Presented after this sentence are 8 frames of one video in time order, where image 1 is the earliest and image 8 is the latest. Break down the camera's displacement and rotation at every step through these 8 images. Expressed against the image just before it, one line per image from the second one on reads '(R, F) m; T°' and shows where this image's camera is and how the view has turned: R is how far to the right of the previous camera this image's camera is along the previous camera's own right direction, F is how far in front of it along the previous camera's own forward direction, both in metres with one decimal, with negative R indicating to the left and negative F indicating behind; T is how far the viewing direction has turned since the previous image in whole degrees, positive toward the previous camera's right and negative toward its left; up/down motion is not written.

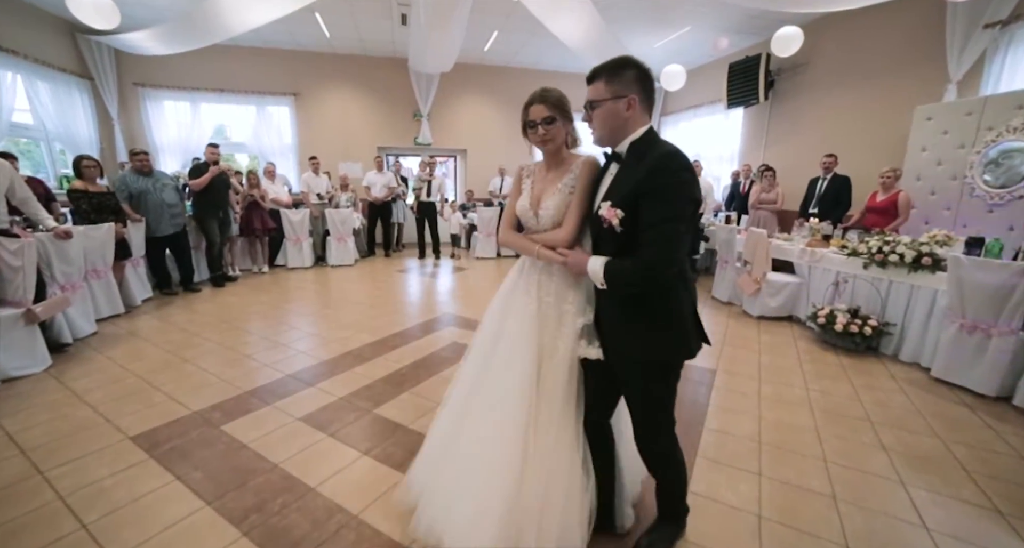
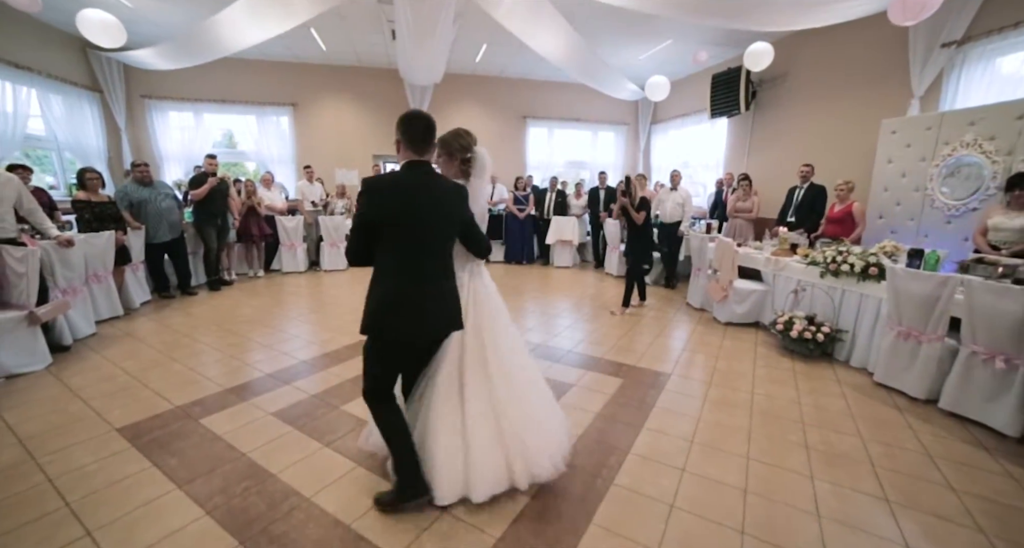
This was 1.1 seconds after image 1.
(+0.3, -0.2) m; -1°
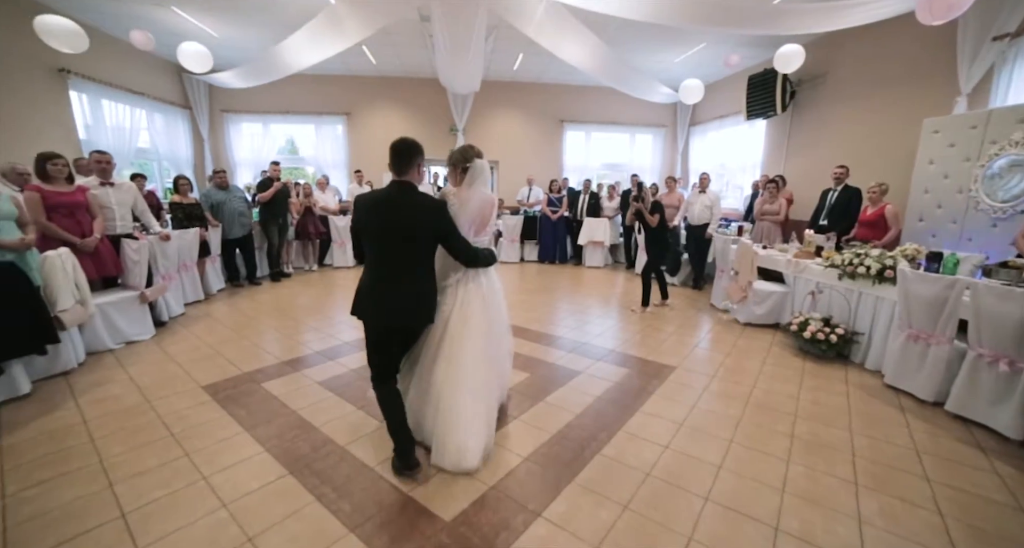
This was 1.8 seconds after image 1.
(+0.2, -0.3) m; -6°
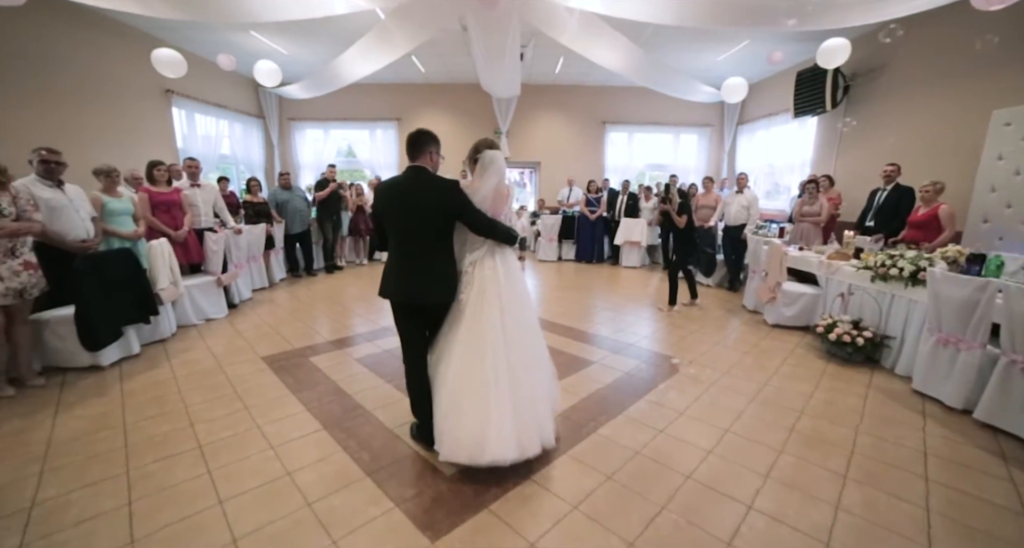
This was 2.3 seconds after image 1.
(+0.2, -0.2) m; -7°
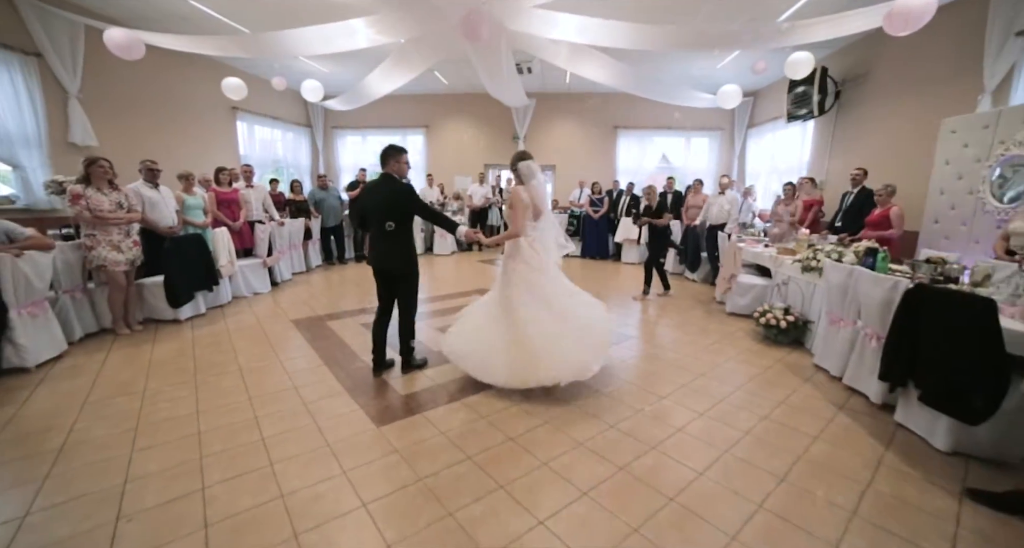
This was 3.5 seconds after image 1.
(+0.7, -0.7) m; -6°
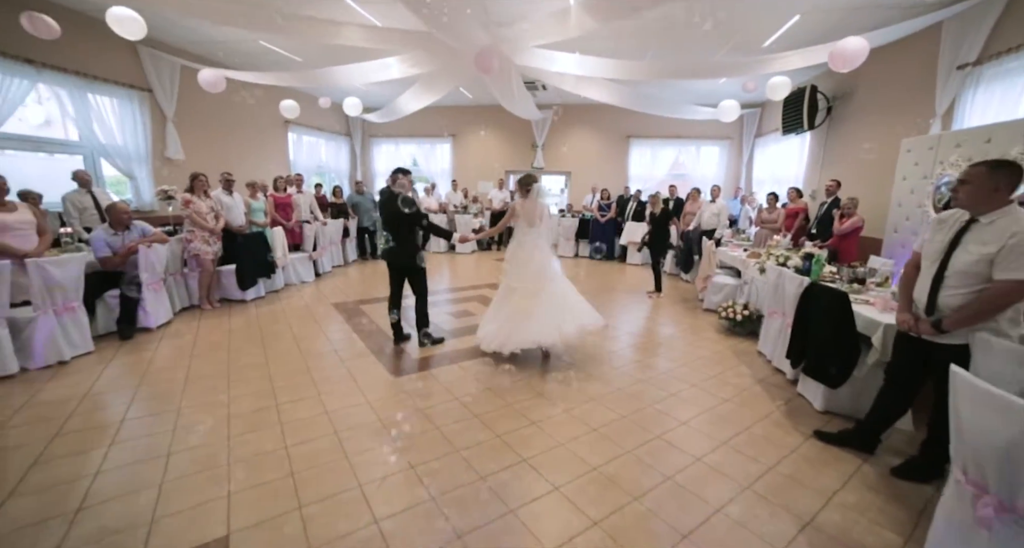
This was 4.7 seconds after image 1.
(+0.3, -0.7) m; -4°
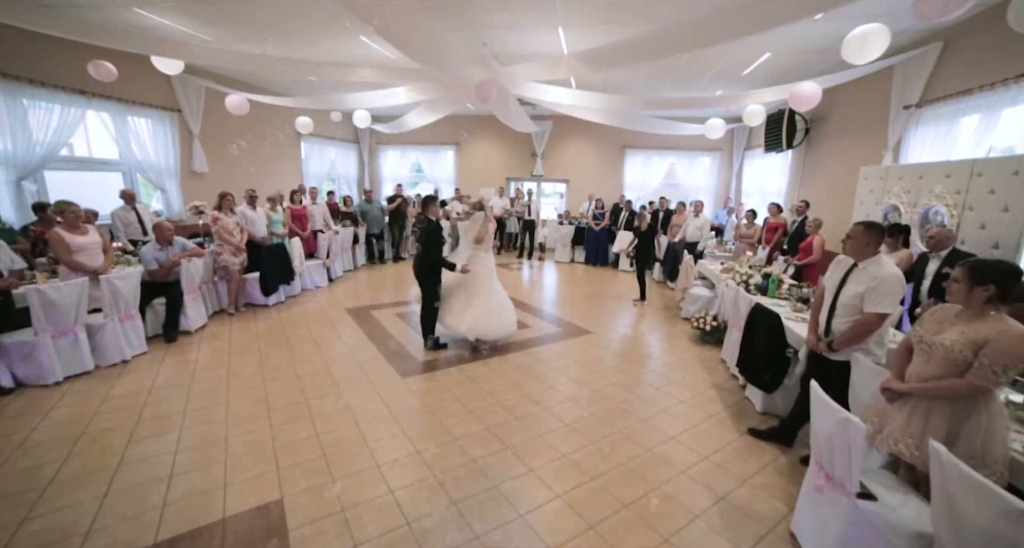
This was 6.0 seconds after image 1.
(+0.1, -0.5) m; 0°
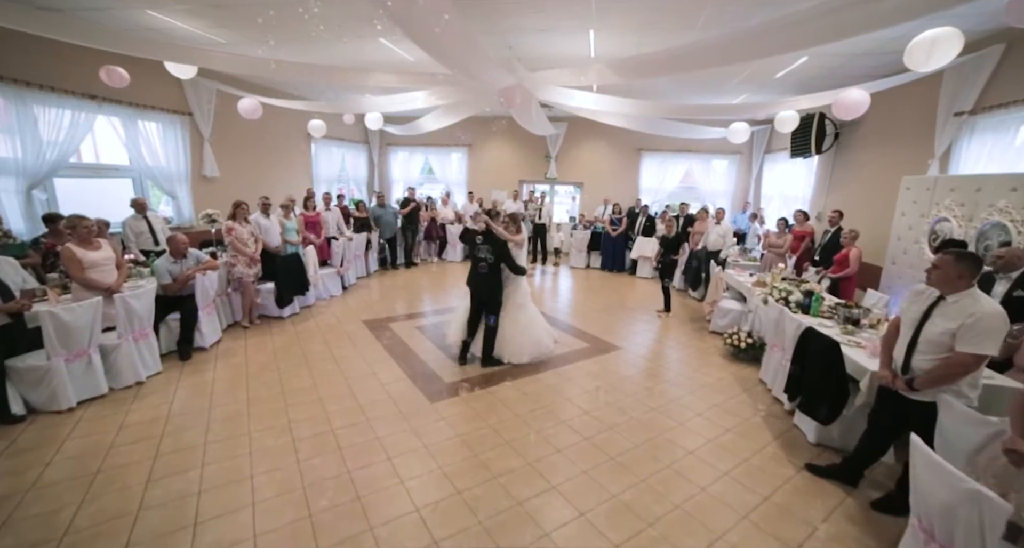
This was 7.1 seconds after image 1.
(-0.3, +0.2) m; 0°
